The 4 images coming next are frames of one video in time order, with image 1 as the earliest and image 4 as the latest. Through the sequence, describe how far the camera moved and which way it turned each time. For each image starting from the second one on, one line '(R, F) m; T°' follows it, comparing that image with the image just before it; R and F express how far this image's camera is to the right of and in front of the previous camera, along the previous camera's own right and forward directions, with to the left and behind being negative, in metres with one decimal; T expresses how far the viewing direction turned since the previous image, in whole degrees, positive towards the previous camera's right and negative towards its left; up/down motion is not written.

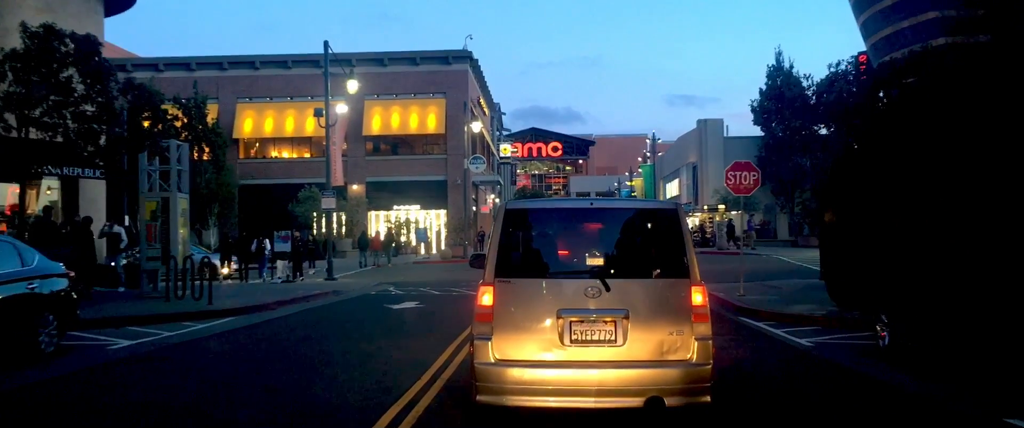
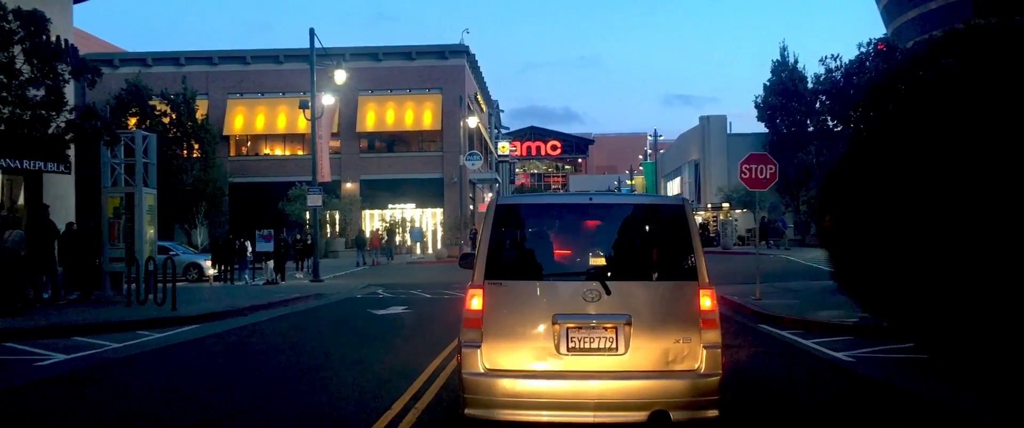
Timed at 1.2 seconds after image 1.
(+0.1, +0.6) m; 0°
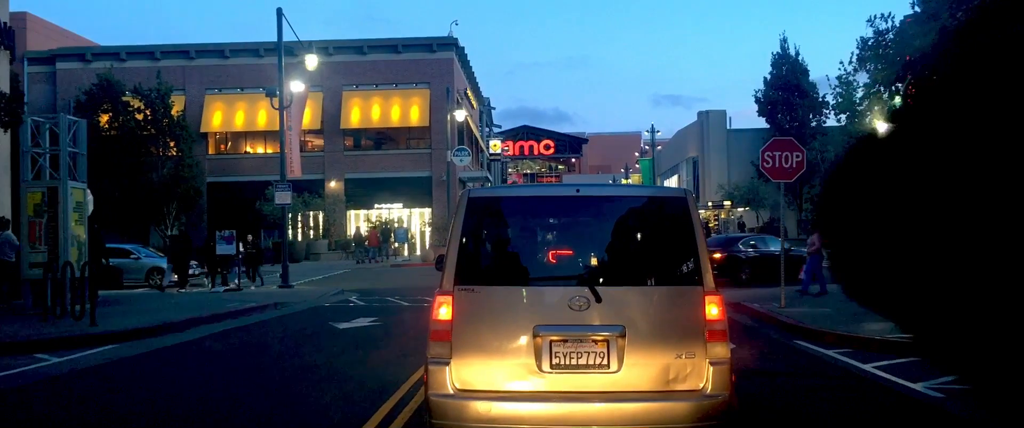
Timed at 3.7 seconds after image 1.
(+0.1, +1.0) m; 0°
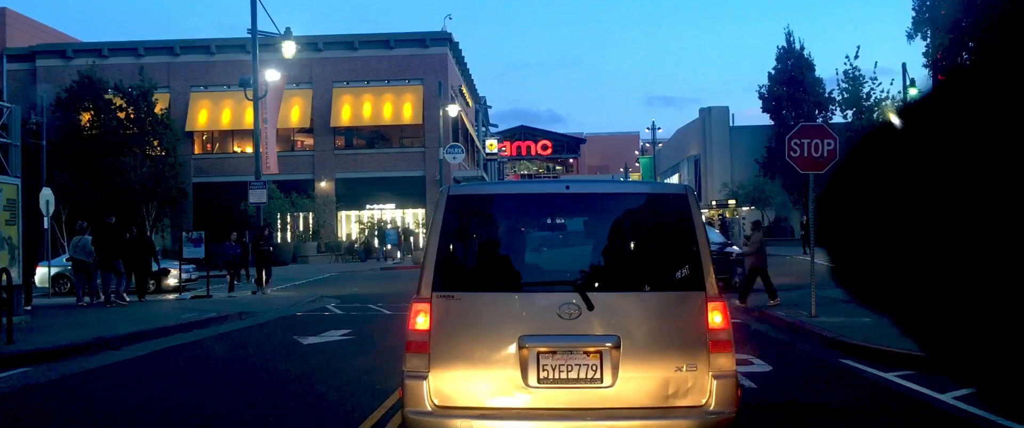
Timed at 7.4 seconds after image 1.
(+0.1, +0.8) m; 0°
